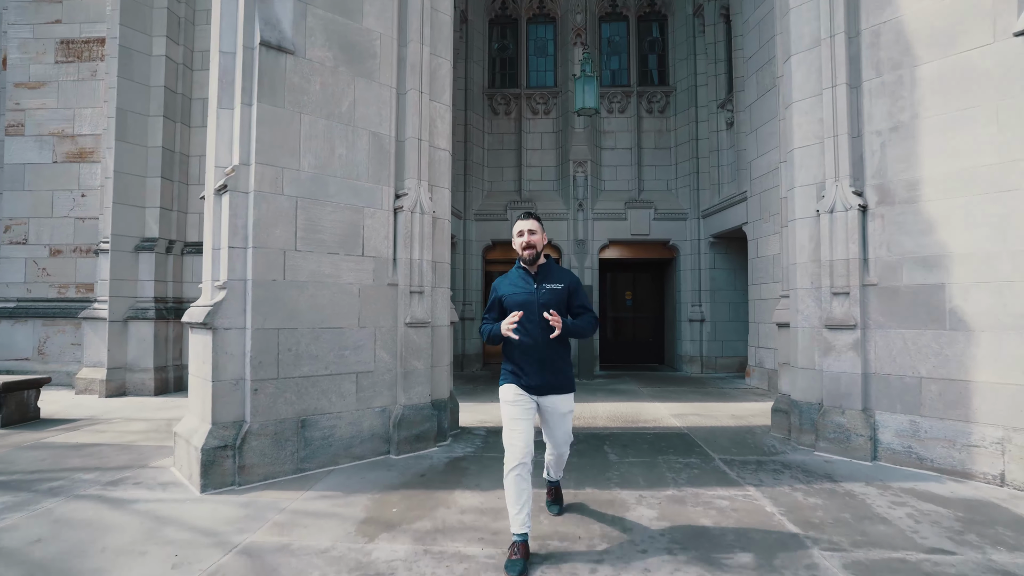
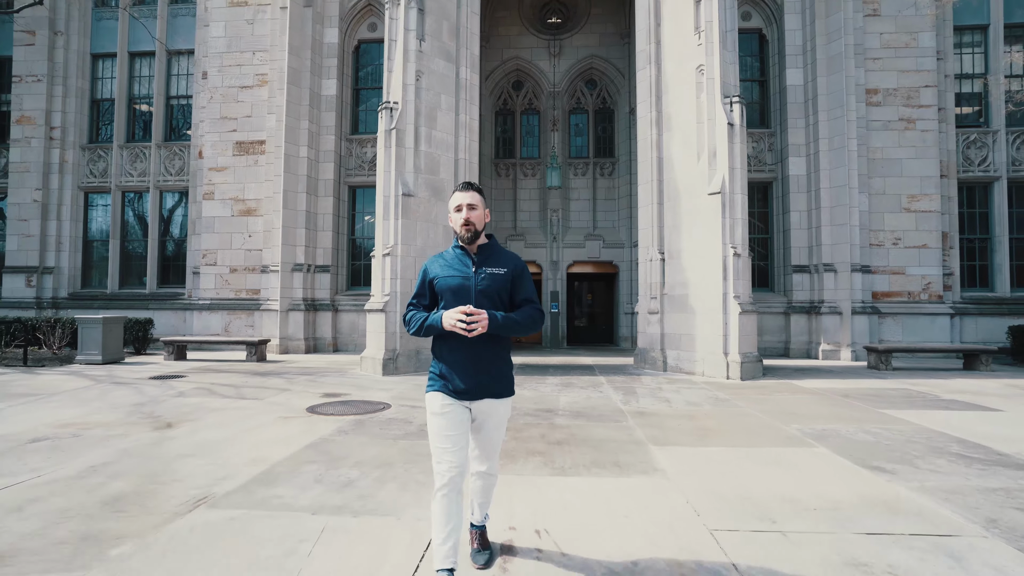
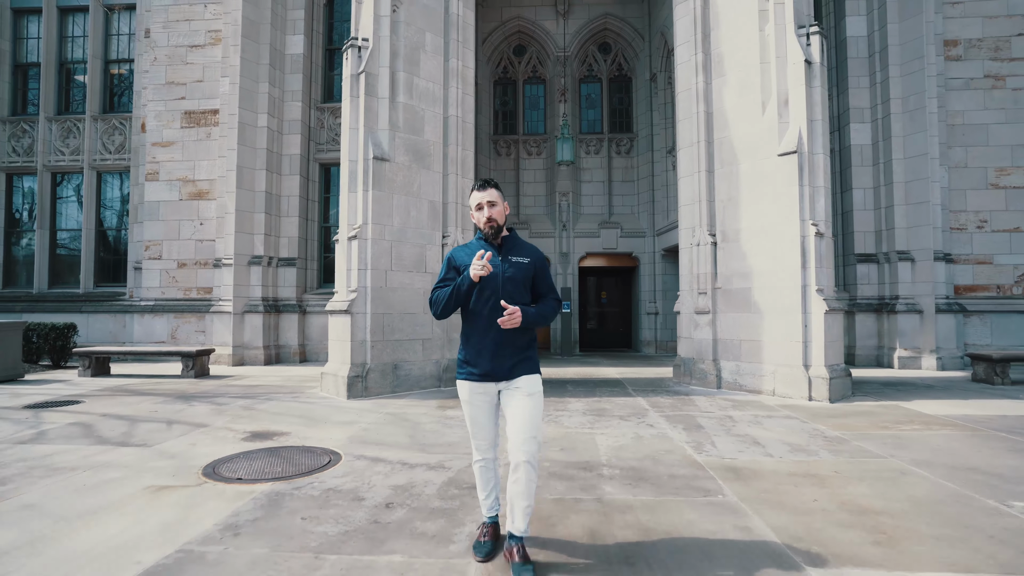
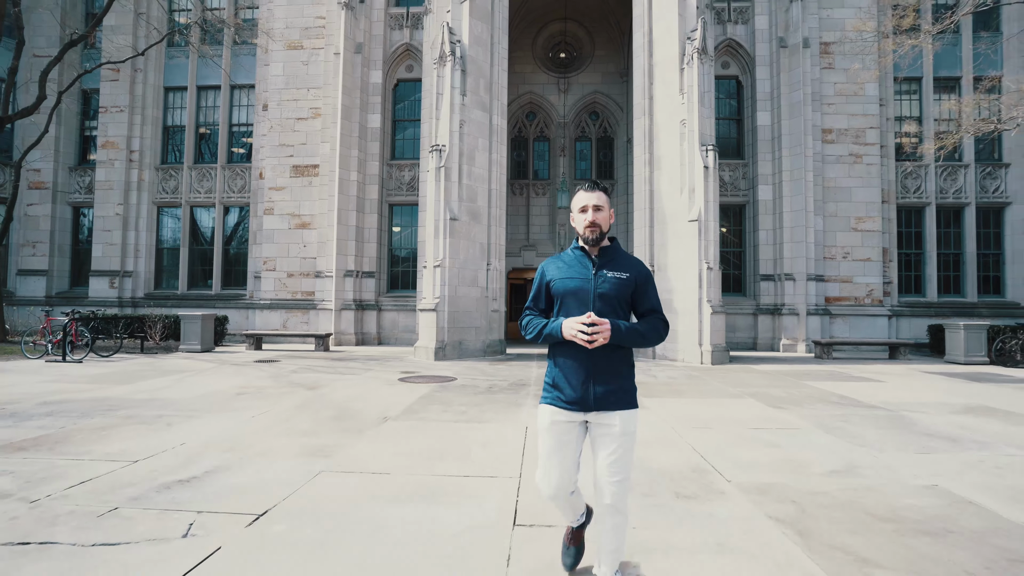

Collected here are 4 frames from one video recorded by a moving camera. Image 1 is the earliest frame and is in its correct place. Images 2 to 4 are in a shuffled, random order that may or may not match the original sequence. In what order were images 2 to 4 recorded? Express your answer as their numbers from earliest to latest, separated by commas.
3, 2, 4
